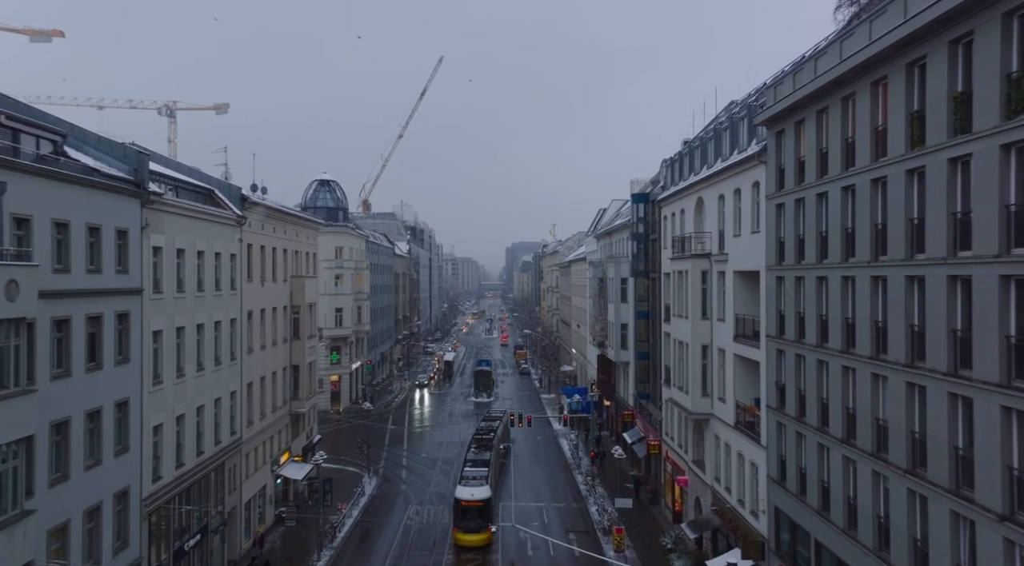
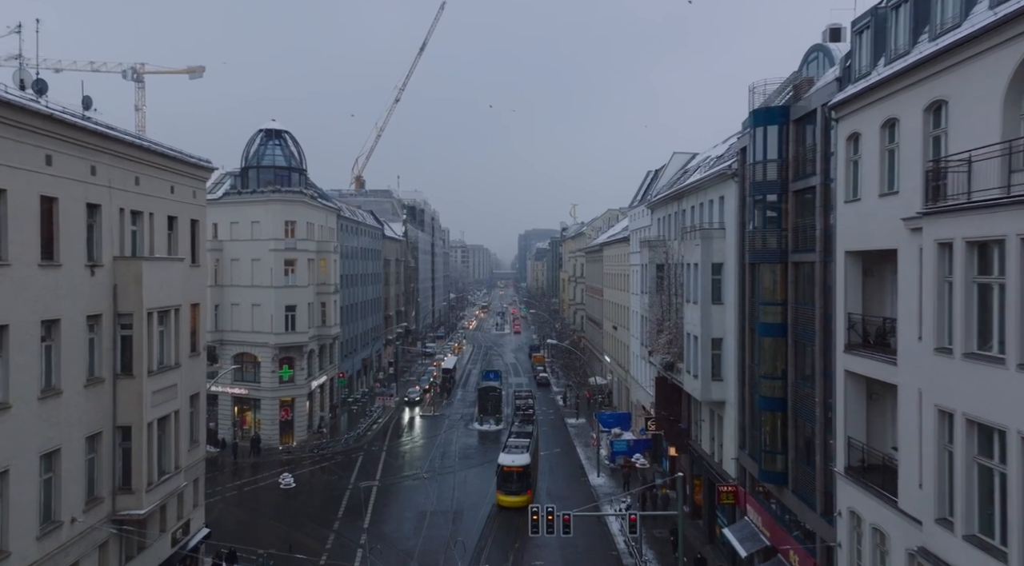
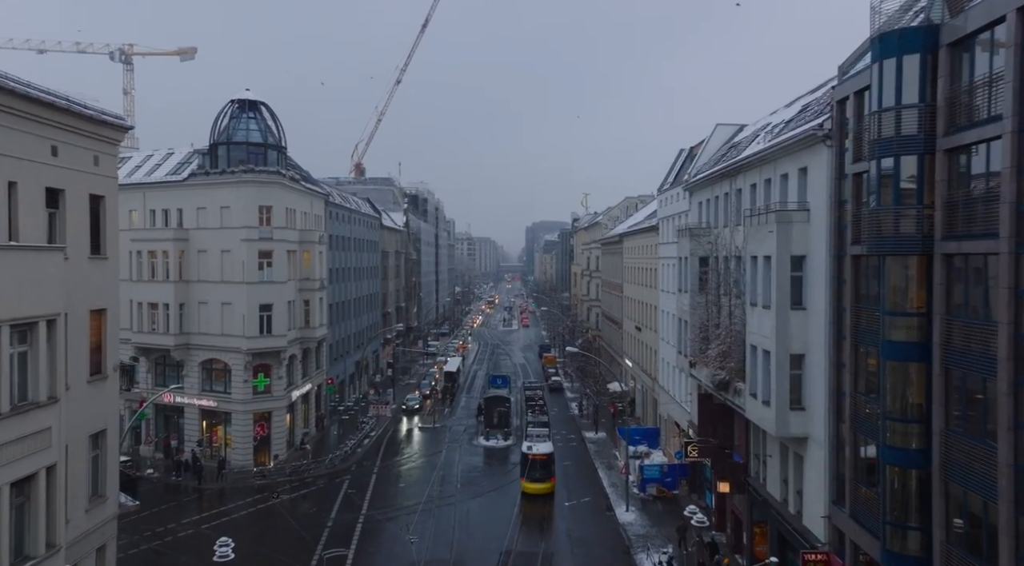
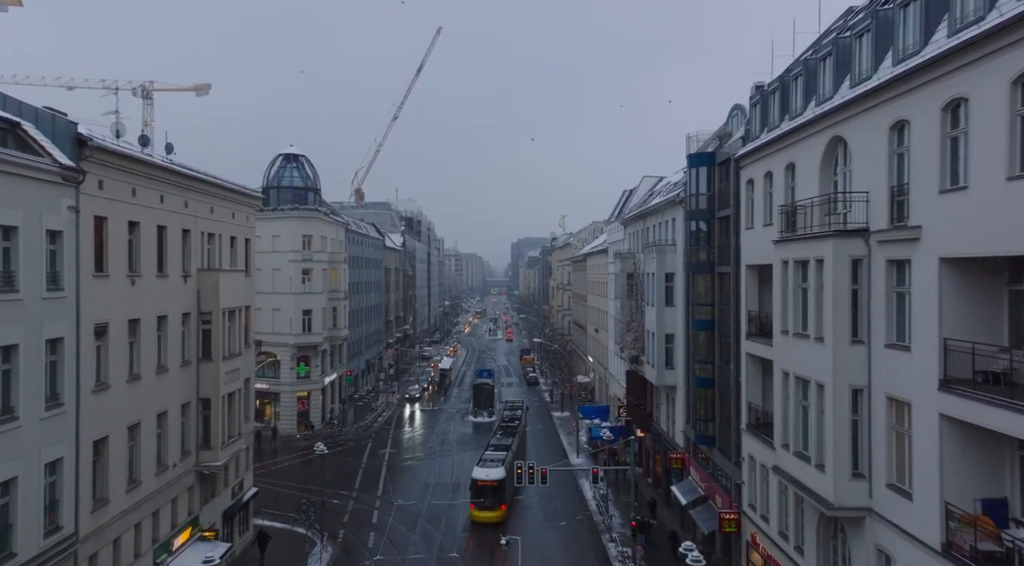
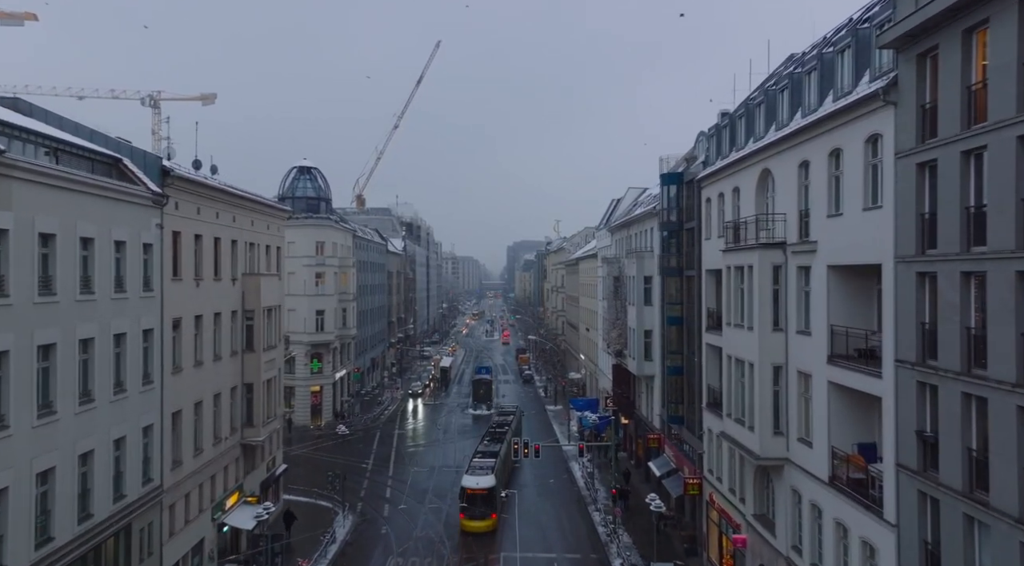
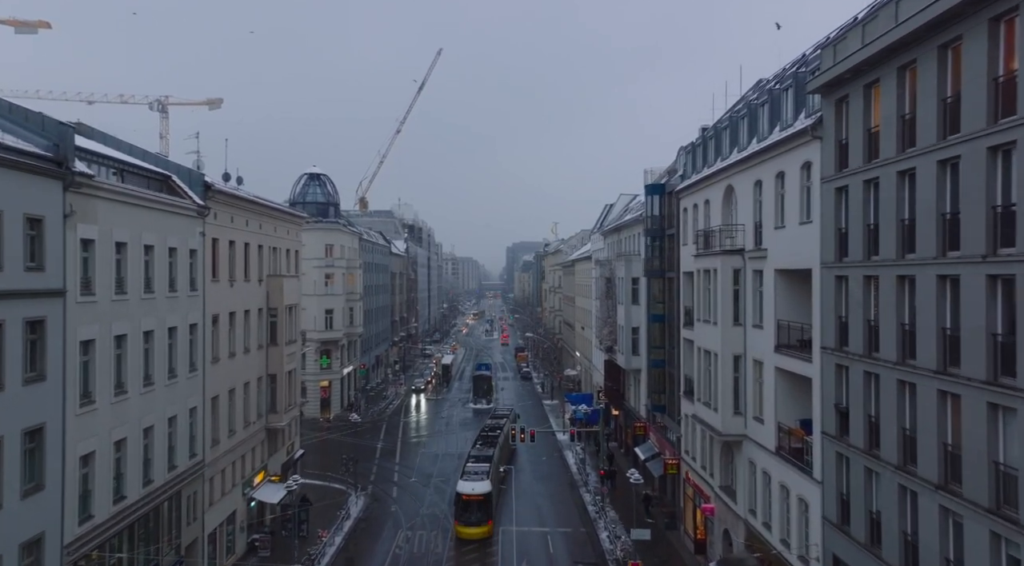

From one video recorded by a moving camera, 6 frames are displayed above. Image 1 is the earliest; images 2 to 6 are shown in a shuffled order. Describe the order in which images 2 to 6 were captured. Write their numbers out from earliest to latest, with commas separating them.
6, 5, 4, 2, 3
